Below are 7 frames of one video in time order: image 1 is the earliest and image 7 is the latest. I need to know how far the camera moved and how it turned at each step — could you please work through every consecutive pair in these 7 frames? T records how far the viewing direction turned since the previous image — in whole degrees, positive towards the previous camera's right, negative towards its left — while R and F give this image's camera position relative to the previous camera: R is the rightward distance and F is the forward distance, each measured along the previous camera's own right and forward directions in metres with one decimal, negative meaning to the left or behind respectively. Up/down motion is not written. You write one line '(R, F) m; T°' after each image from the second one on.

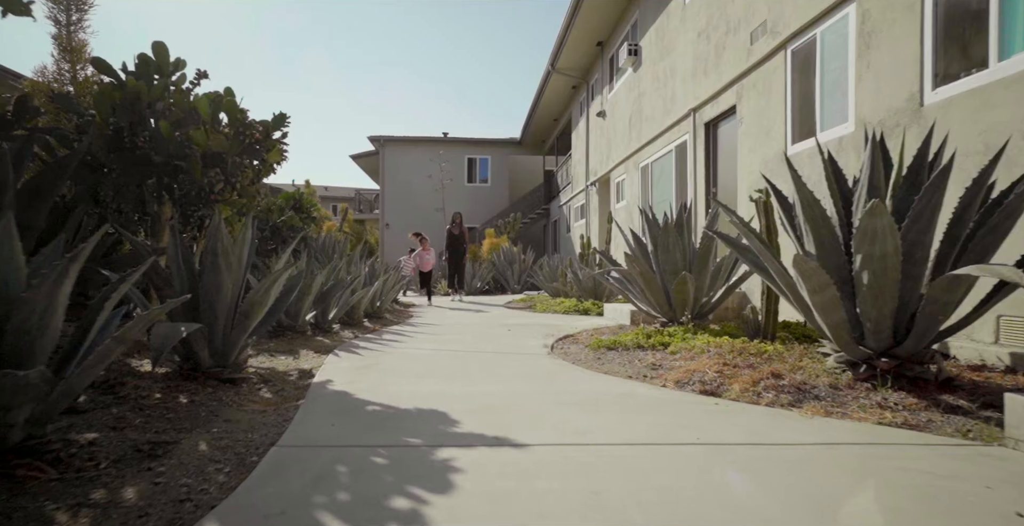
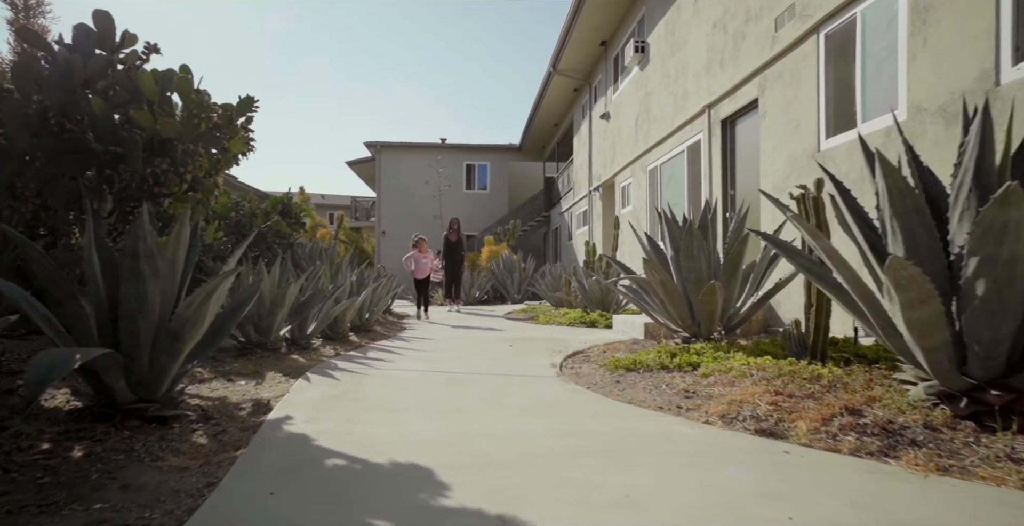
(0.0, +0.7) m; 0°
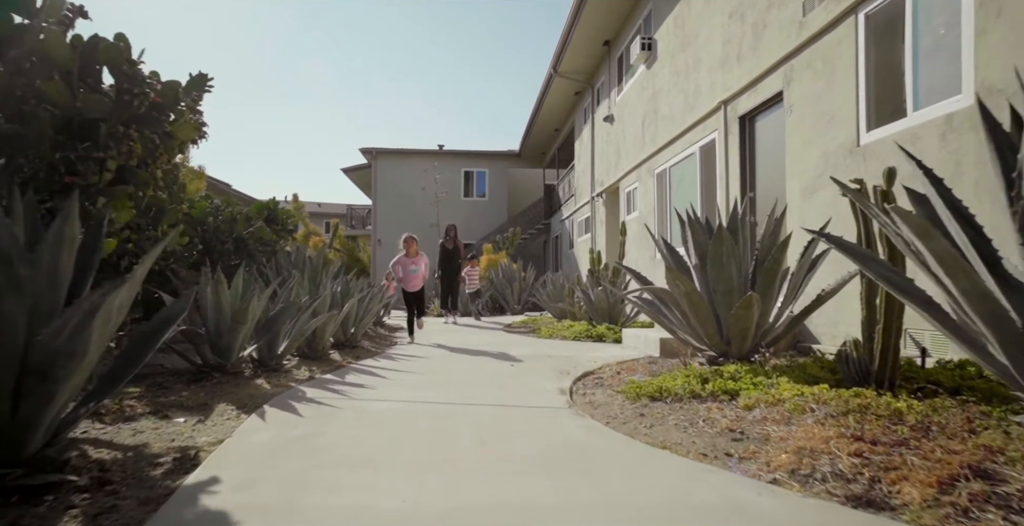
(0.0, +0.7) m; 0°
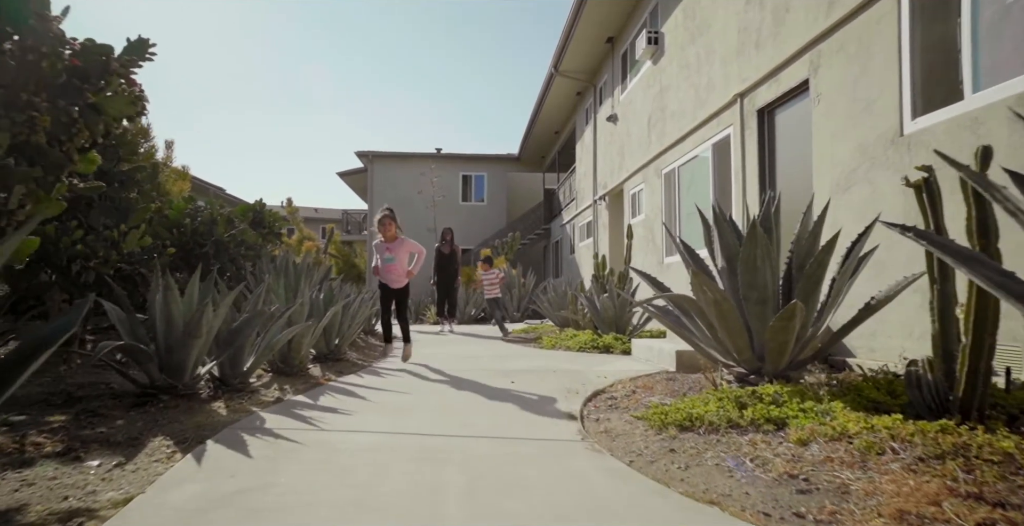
(0.0, +0.6) m; 0°
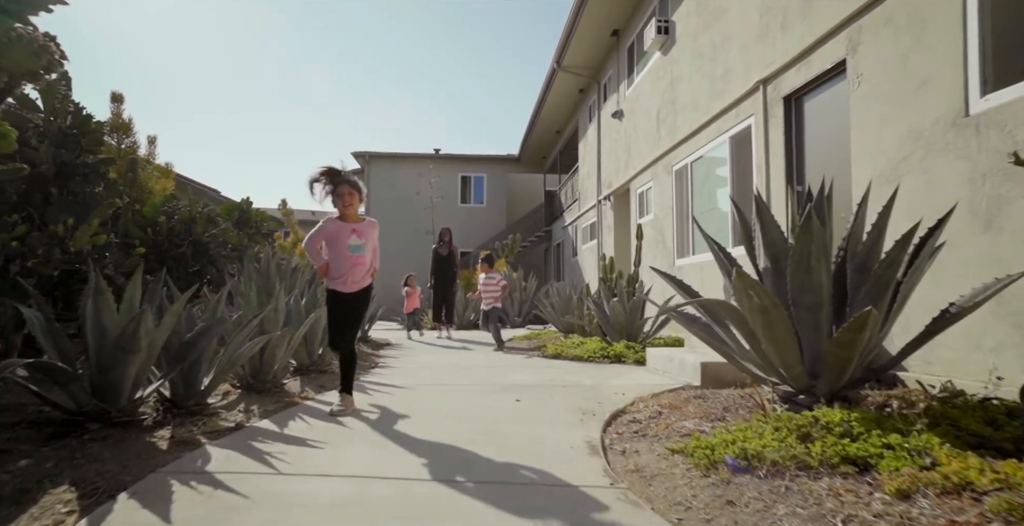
(0.0, +0.6) m; 0°
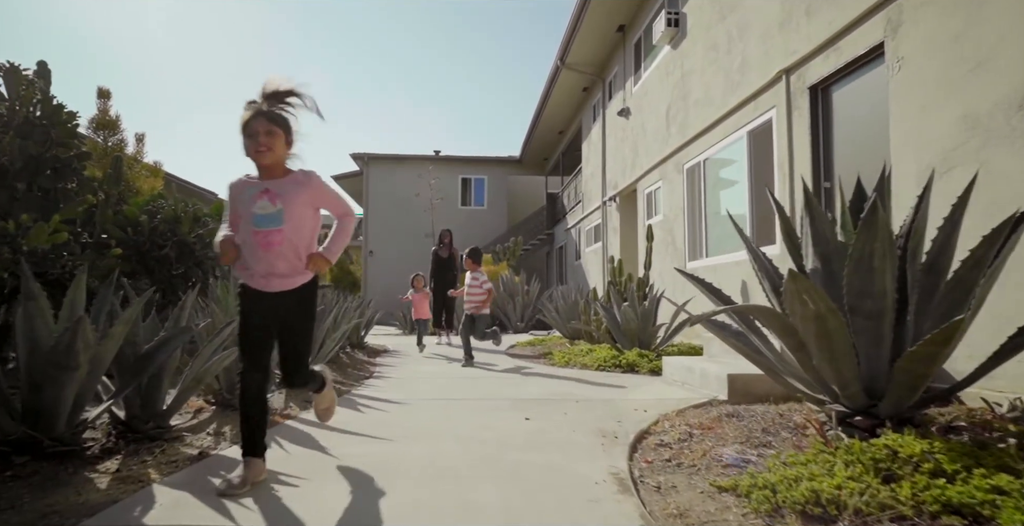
(-0.1, +0.5) m; 0°
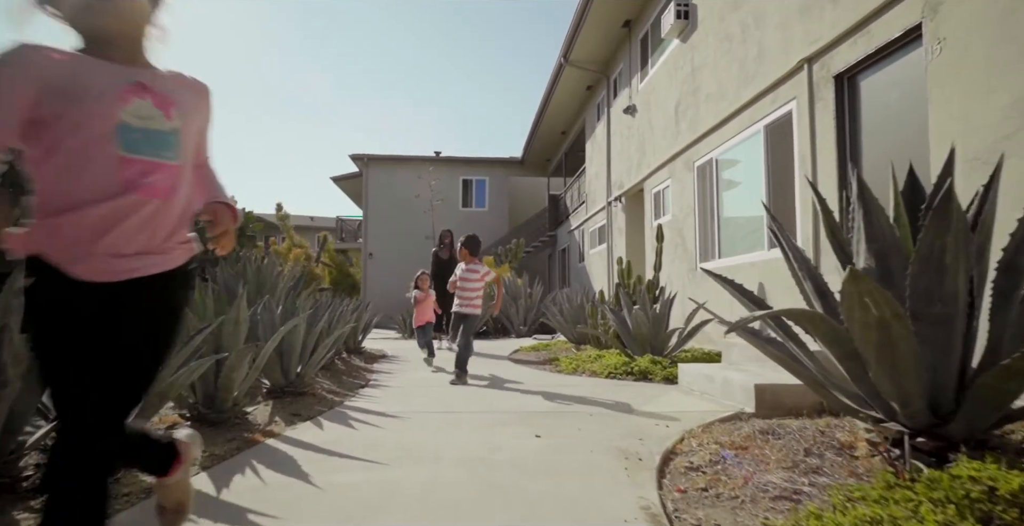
(0.0, +0.4) m; 0°
